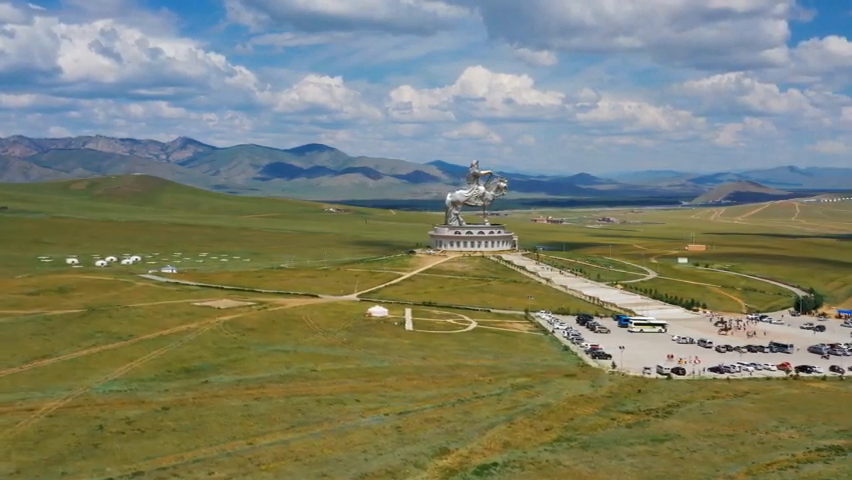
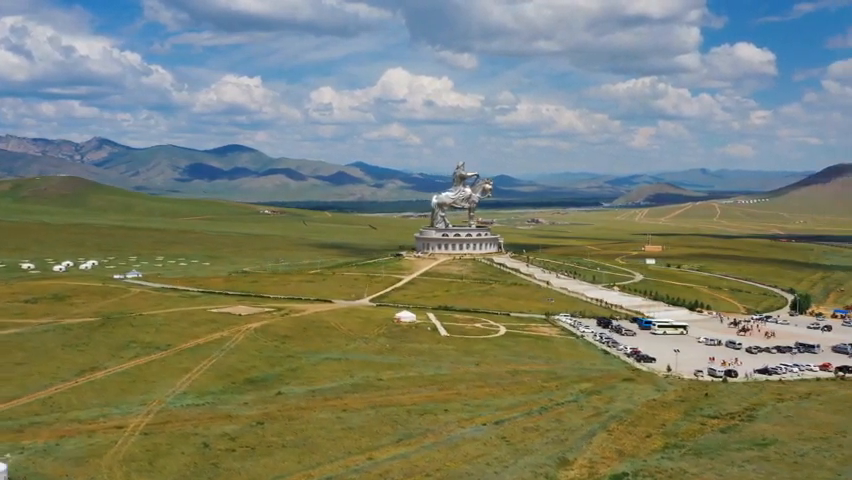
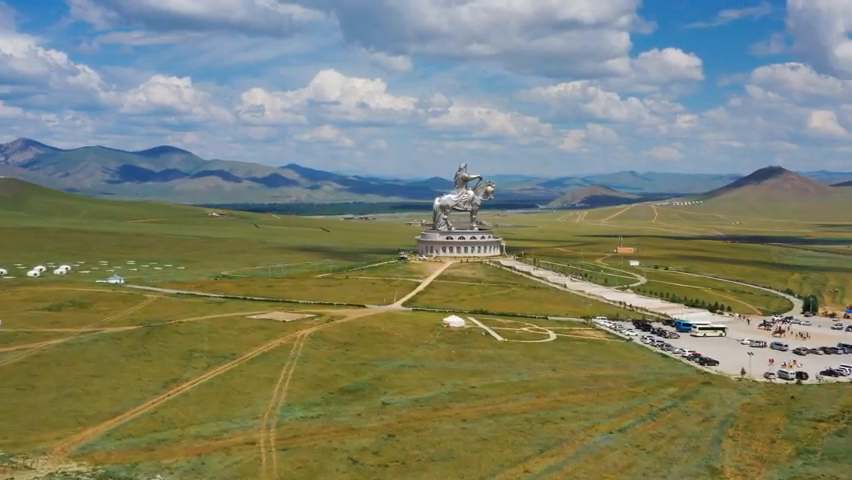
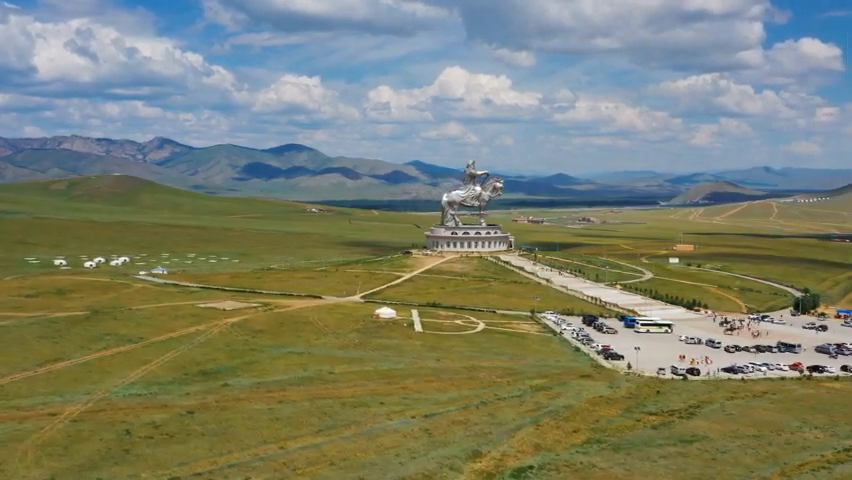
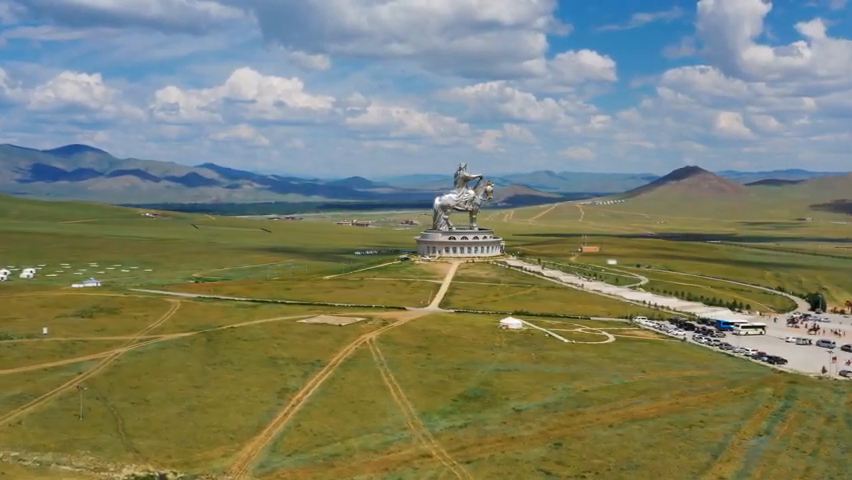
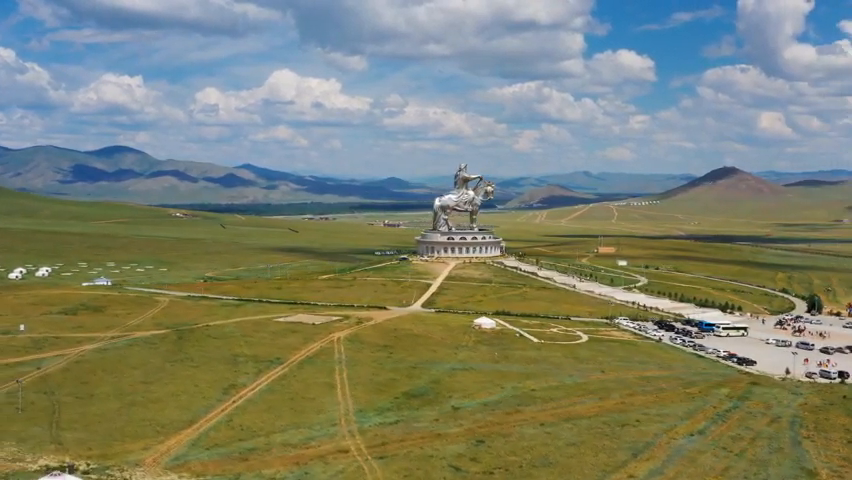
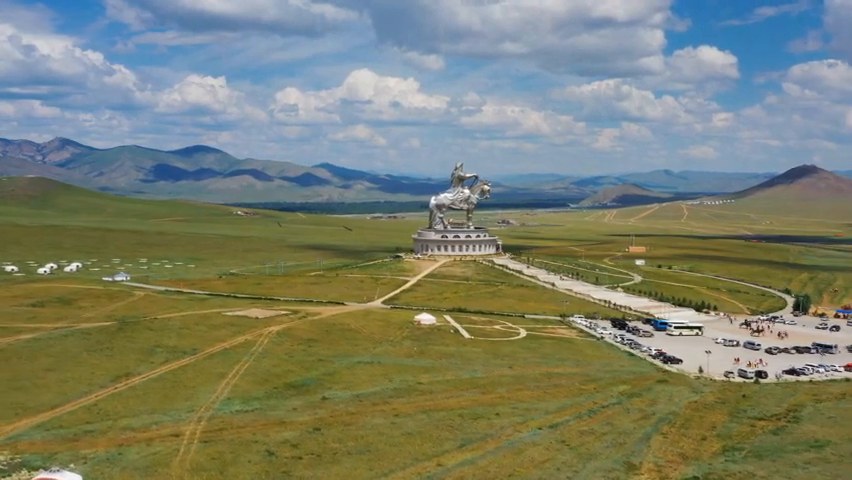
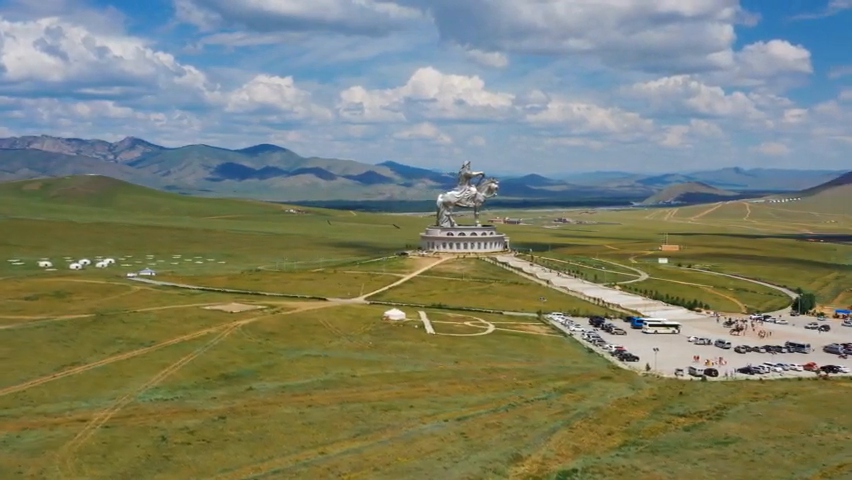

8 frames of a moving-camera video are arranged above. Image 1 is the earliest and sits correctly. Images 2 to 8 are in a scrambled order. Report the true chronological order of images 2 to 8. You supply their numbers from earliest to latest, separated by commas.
4, 8, 2, 7, 3, 6, 5
